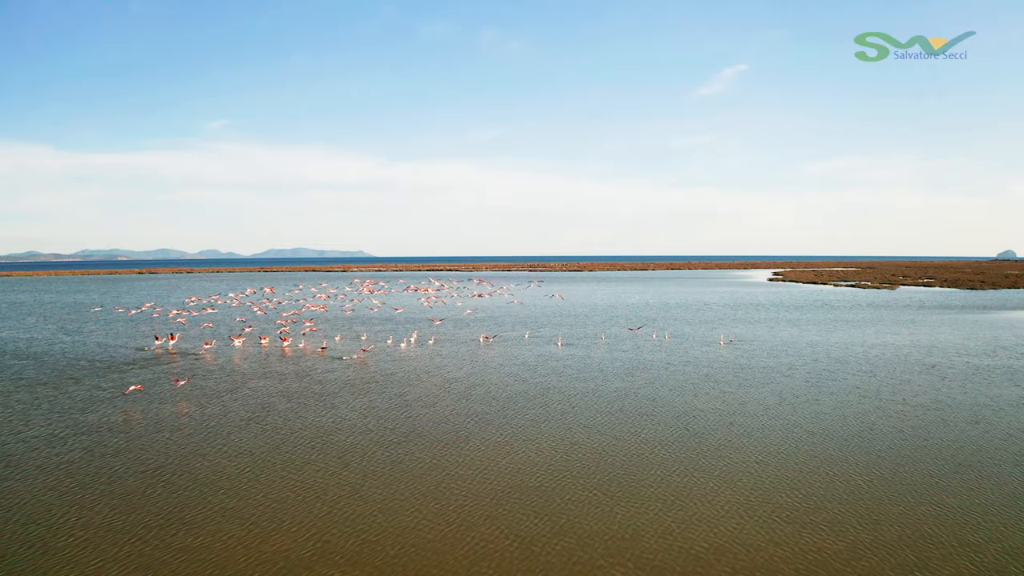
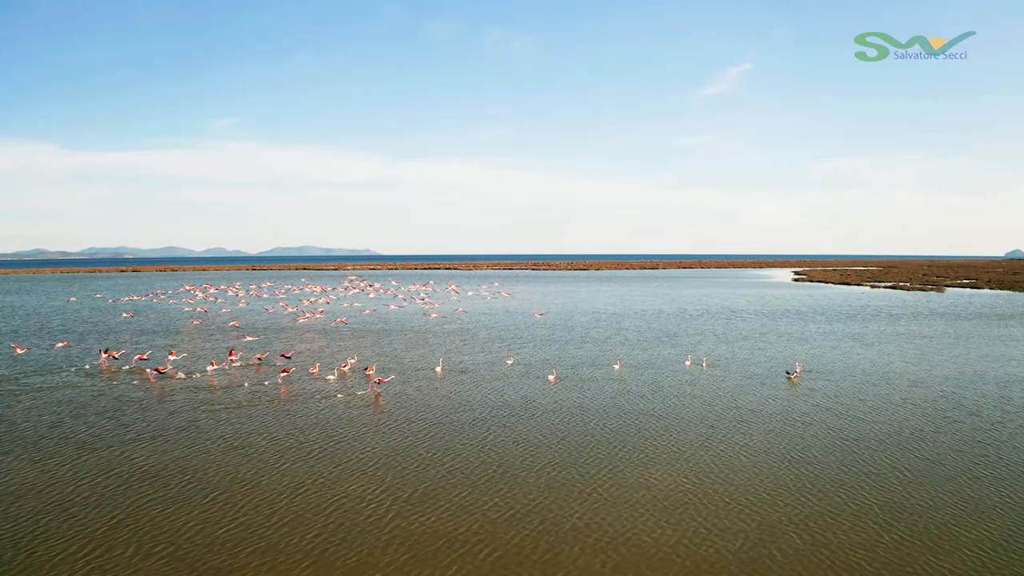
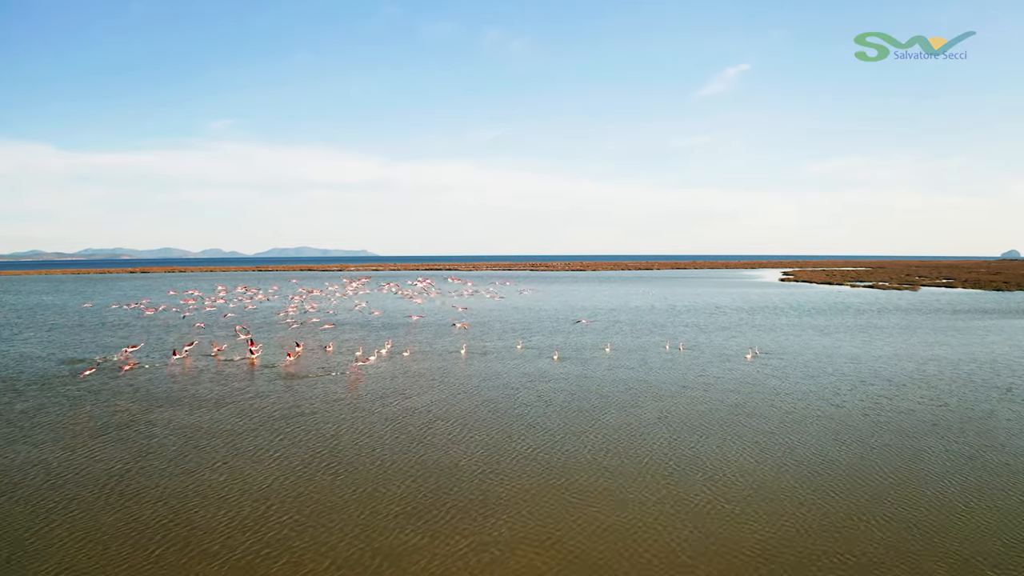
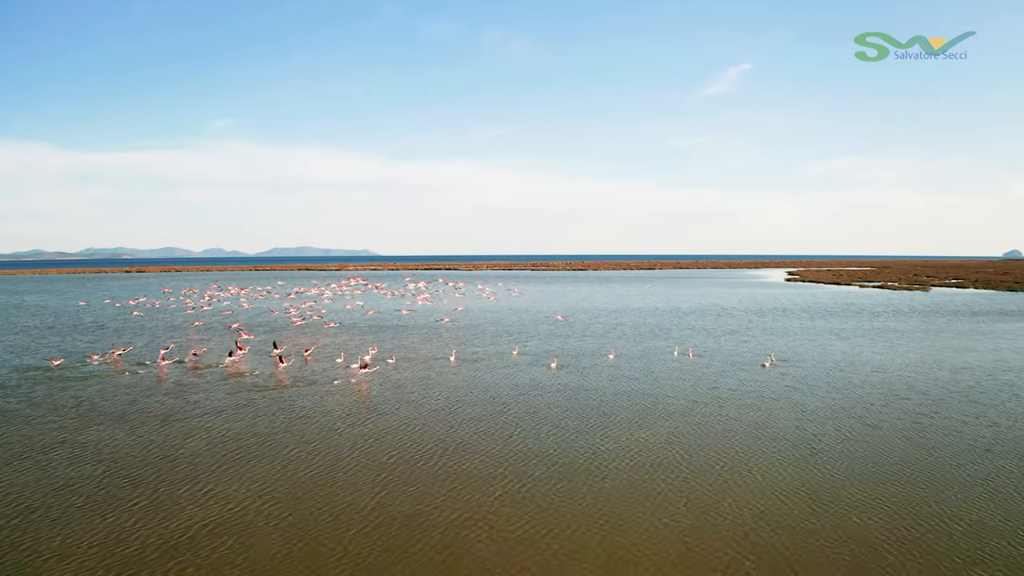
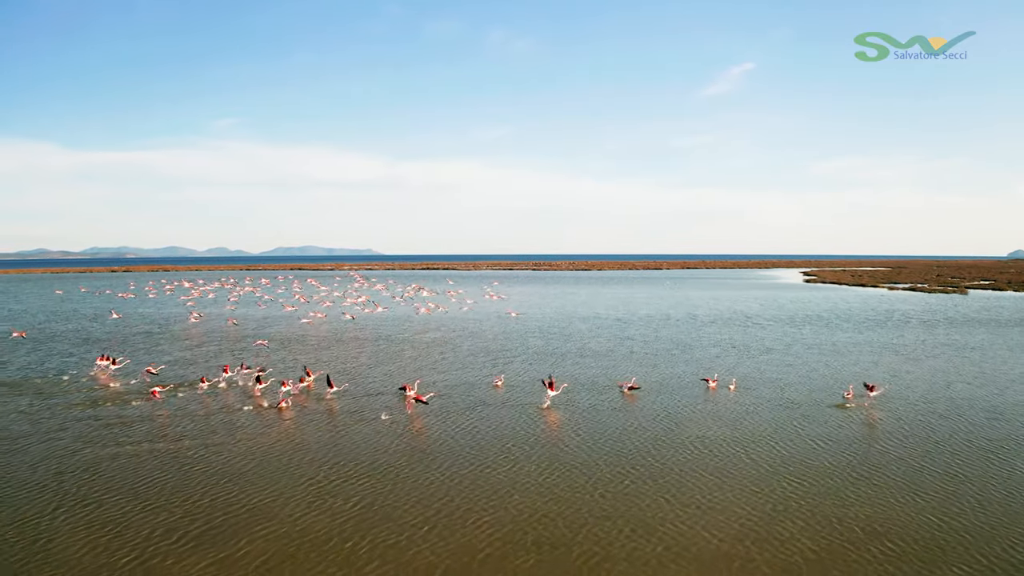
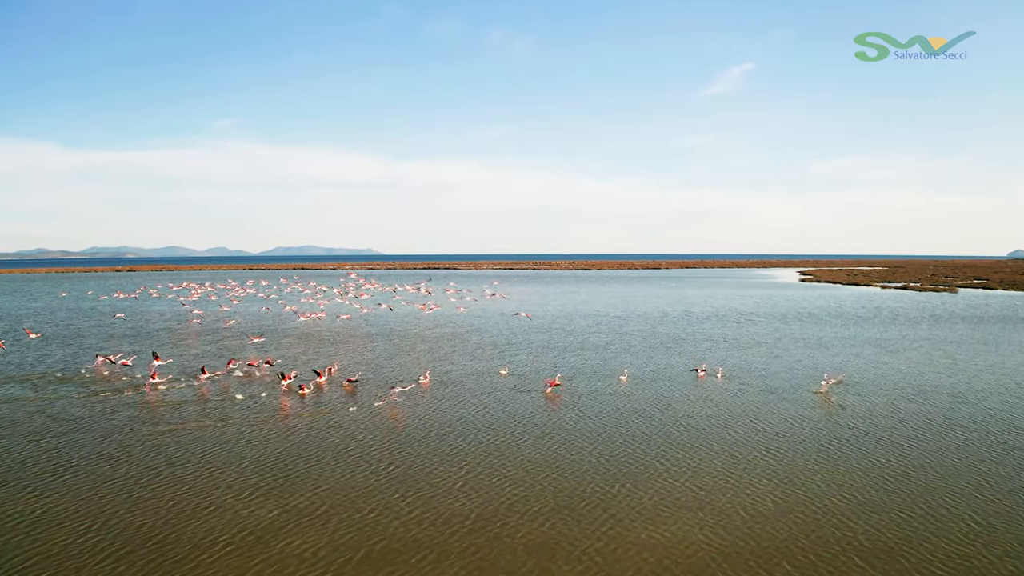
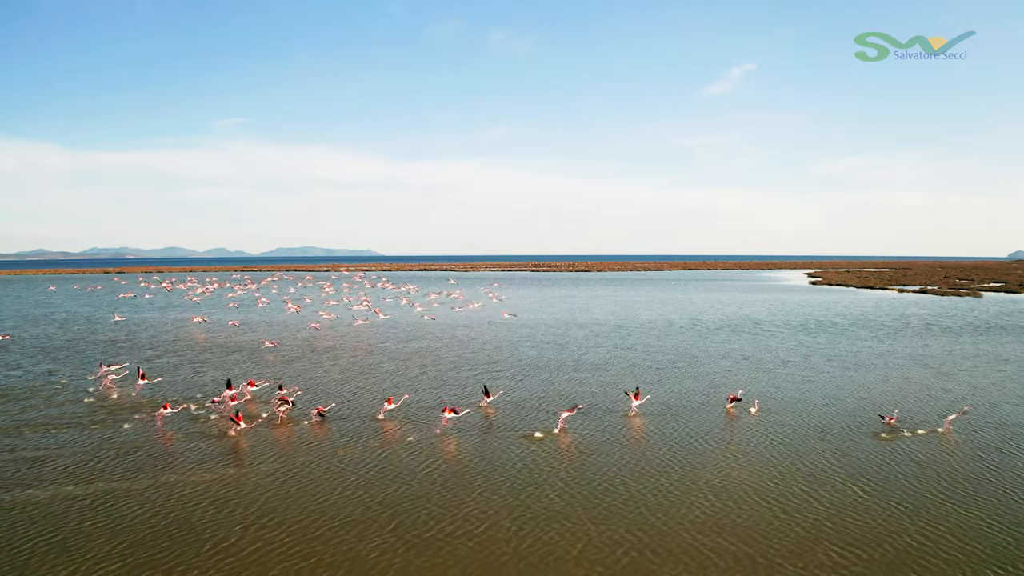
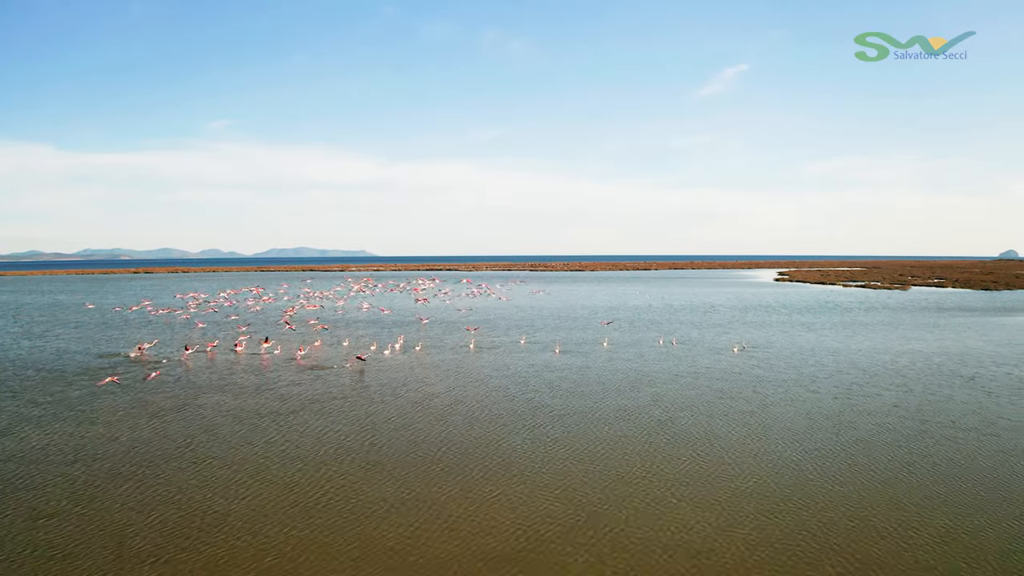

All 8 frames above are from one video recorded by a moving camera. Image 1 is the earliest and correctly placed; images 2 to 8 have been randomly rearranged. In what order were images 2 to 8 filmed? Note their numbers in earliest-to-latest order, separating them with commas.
8, 3, 4, 2, 6, 5, 7
